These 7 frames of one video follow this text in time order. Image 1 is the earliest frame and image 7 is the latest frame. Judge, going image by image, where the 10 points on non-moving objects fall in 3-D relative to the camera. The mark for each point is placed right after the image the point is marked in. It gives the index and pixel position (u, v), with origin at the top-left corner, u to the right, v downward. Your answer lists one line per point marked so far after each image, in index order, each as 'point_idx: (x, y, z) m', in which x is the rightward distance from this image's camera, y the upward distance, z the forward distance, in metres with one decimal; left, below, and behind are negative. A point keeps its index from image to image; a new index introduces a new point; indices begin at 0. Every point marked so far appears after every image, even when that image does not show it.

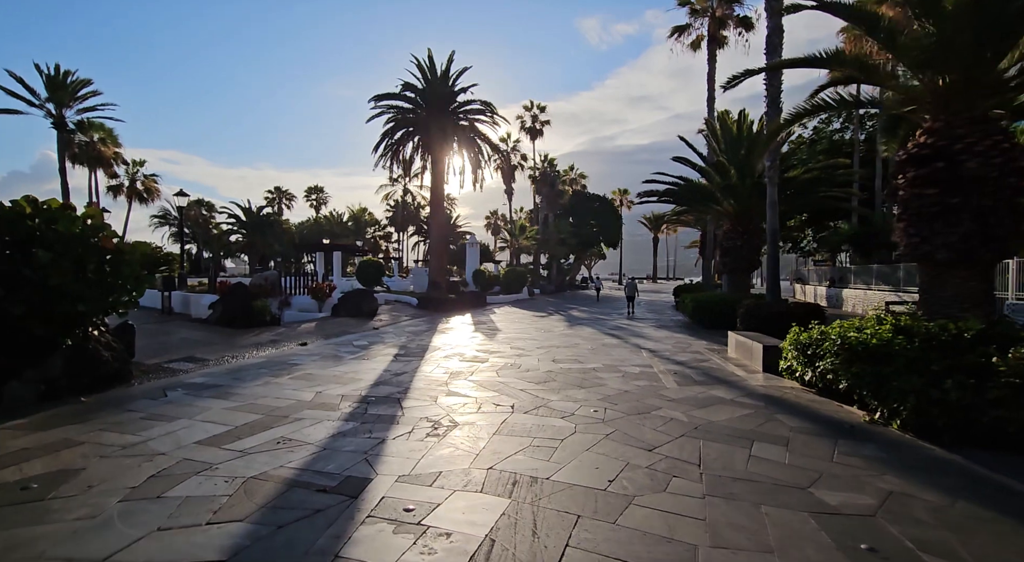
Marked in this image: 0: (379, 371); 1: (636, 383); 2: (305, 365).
0: (-2.3, -1.6, +9.6) m
1: (+2.0, -1.6, +8.9) m
2: (-3.7, -1.5, +10.1) m
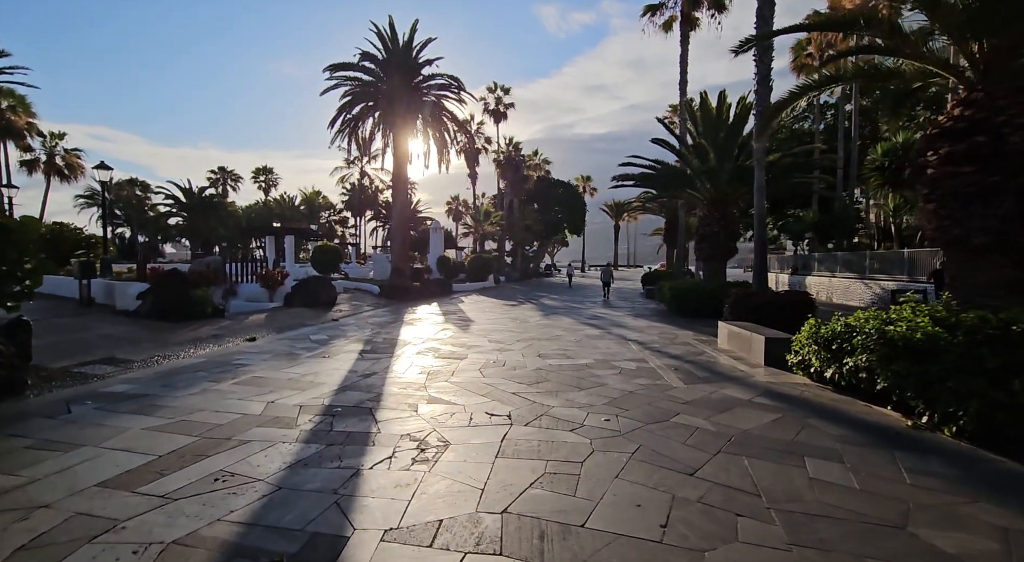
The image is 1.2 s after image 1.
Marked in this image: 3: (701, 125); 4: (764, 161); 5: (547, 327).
0: (-2.5, -1.4, +8.3) m
1: (+1.8, -1.4, +7.9) m
2: (-4.0, -1.3, +8.7) m
3: (+6.2, +5.1, +18.3) m
4: (+5.9, +2.8, +13.2) m
5: (+1.0, -1.2, +14.8) m
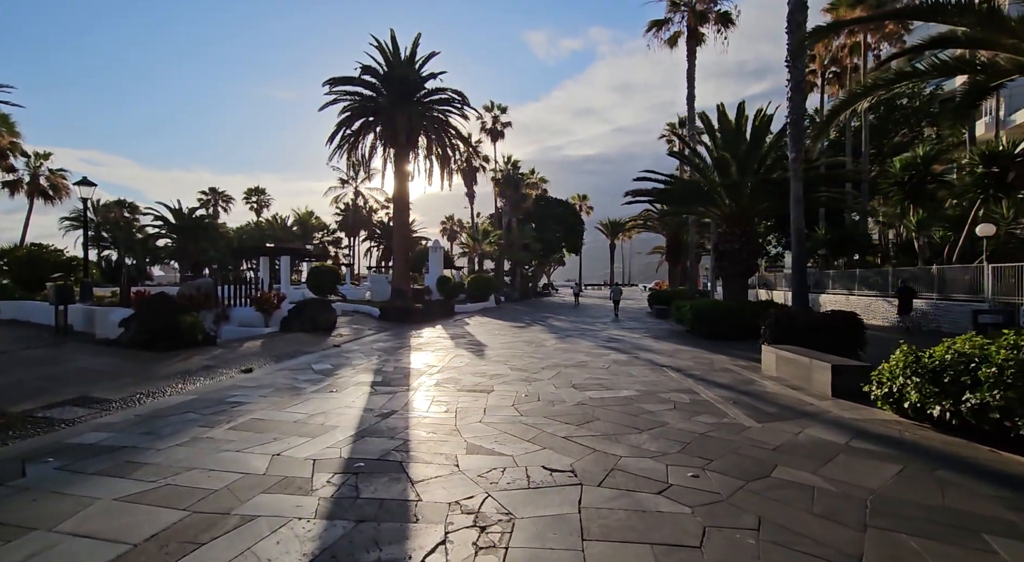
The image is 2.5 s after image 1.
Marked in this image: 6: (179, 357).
0: (-2.0, -1.7, +7.1) m
1: (+2.3, -1.7, +6.8) m
2: (-3.5, -1.7, +7.5) m
3: (+6.5, +4.5, +17.5) m
4: (+6.3, +2.4, +12.3) m
5: (+1.4, -1.7, +13.7) m
6: (-6.3, -1.4, +10.6) m
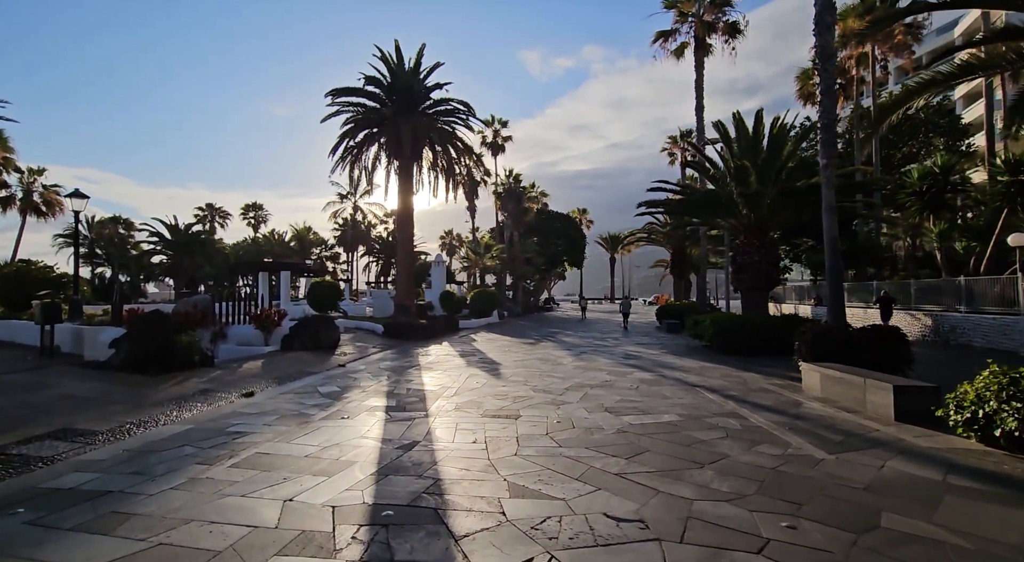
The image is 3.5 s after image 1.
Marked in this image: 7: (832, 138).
0: (-1.6, -1.8, +6.3) m
1: (+2.7, -1.8, +6.1) m
2: (-3.1, -1.8, +6.7) m
3: (+6.8, +4.1, +17.0) m
4: (+6.7, +2.1, +11.7) m
5: (+1.7, -2.1, +13.0) m
6: (-5.9, -1.7, +9.8) m
7: (+6.8, +3.0, +11.8) m
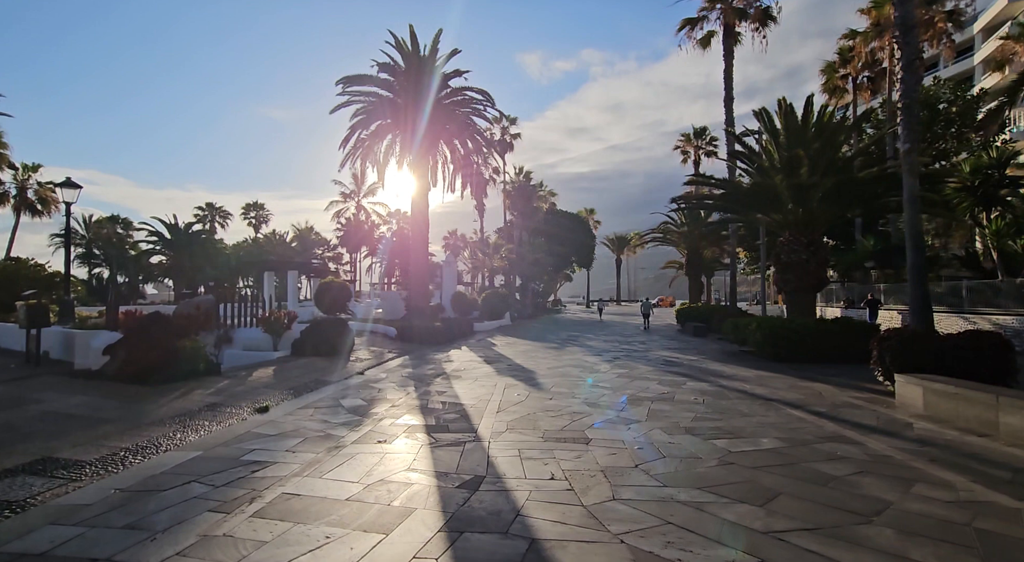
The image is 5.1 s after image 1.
0: (-0.8, -1.8, +5.1) m
1: (+3.5, -1.8, +4.8) m
2: (-2.3, -1.8, +5.5) m
3: (+7.6, +4.1, +15.7) m
4: (+7.5, +2.1, +10.5) m
5: (+2.5, -2.0, +11.7) m
6: (-5.1, -1.7, +8.6) m
7: (+7.6, +3.0, +10.6) m
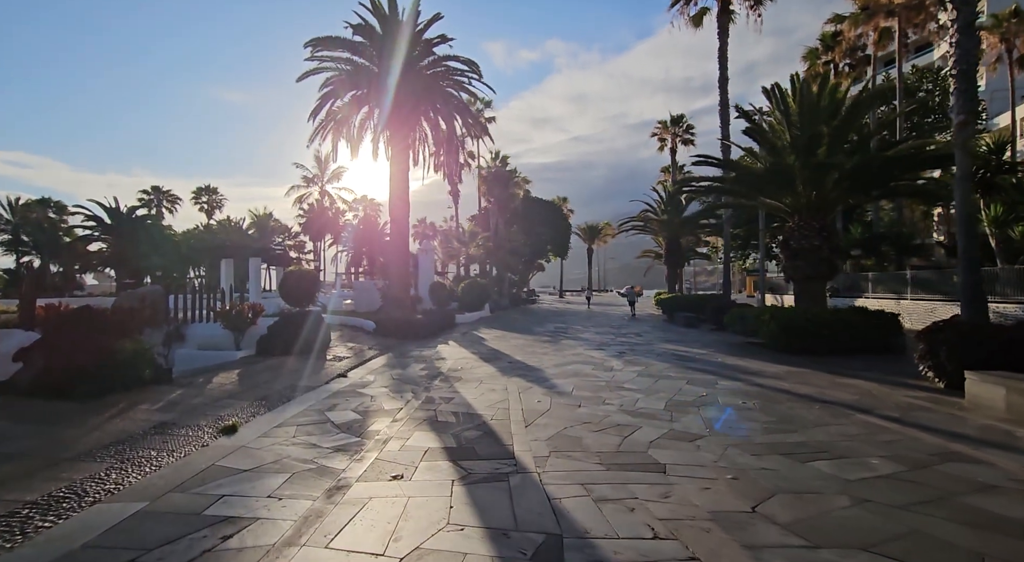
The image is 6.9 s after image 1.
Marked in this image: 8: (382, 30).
0: (-0.2, -1.7, +3.6) m
1: (+4.1, -1.7, +3.6) m
2: (-1.7, -1.7, +3.8) m
3: (+7.5, +4.4, +14.6) m
4: (+7.7, +2.4, +9.4) m
5: (+2.7, -1.8, +10.4) m
6: (-4.8, -1.5, +6.7) m
7: (+7.8, +3.3, +9.5) m
8: (-4.5, +8.5, +19.3) m
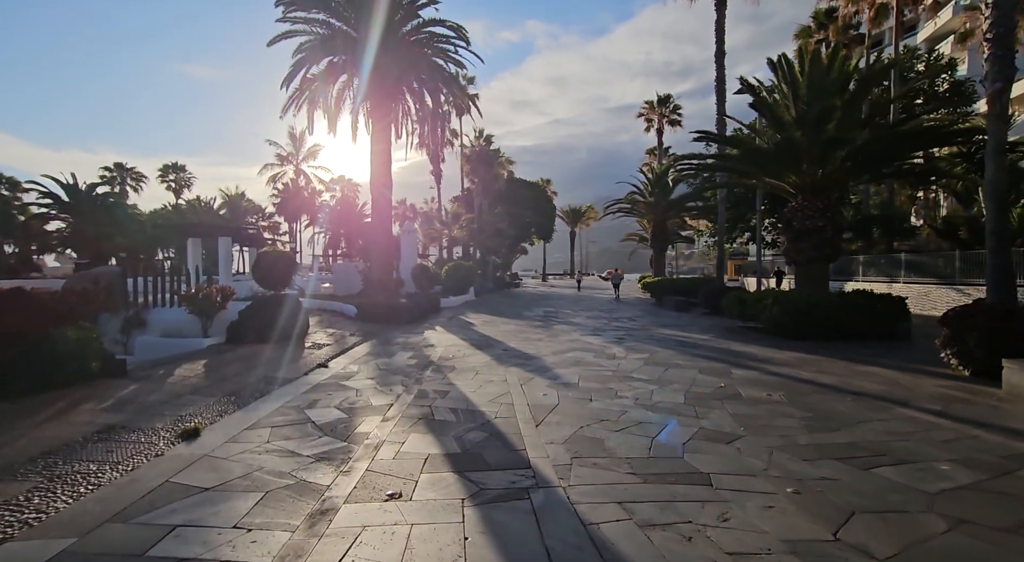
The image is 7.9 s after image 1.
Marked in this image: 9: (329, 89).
0: (0.0, -1.6, +2.7) m
1: (+4.3, -1.5, +2.9) m
2: (-1.5, -1.5, +2.9) m
3: (+7.3, +4.8, +13.9) m
4: (+7.7, +2.6, +8.7) m
5: (+2.6, -1.5, +9.7) m
6: (-4.7, -1.3, +5.7) m
7: (+7.8, +3.6, +8.8) m
8: (-4.8, +9.1, +18.0) m
9: (-6.2, +6.4, +18.9) m
